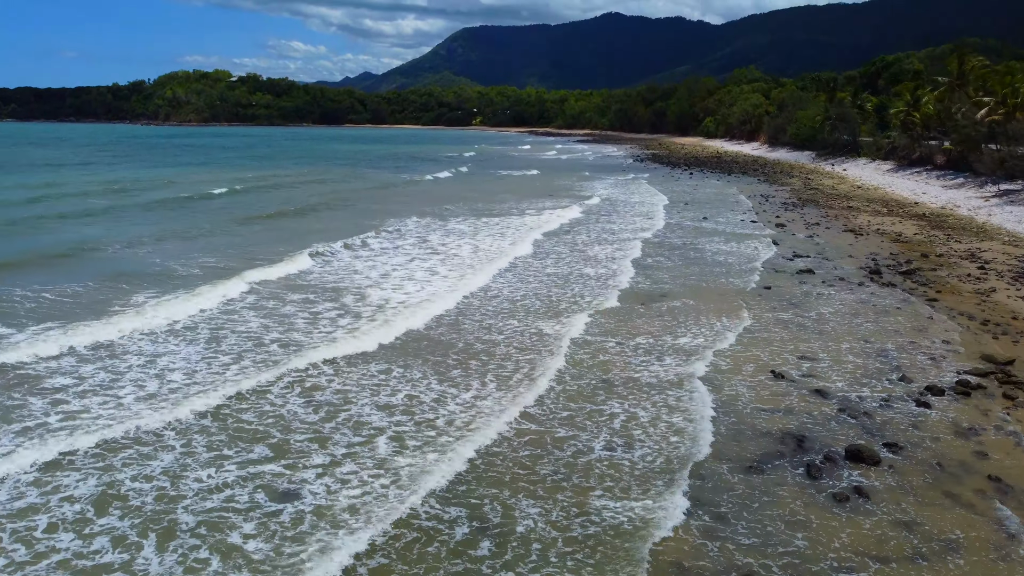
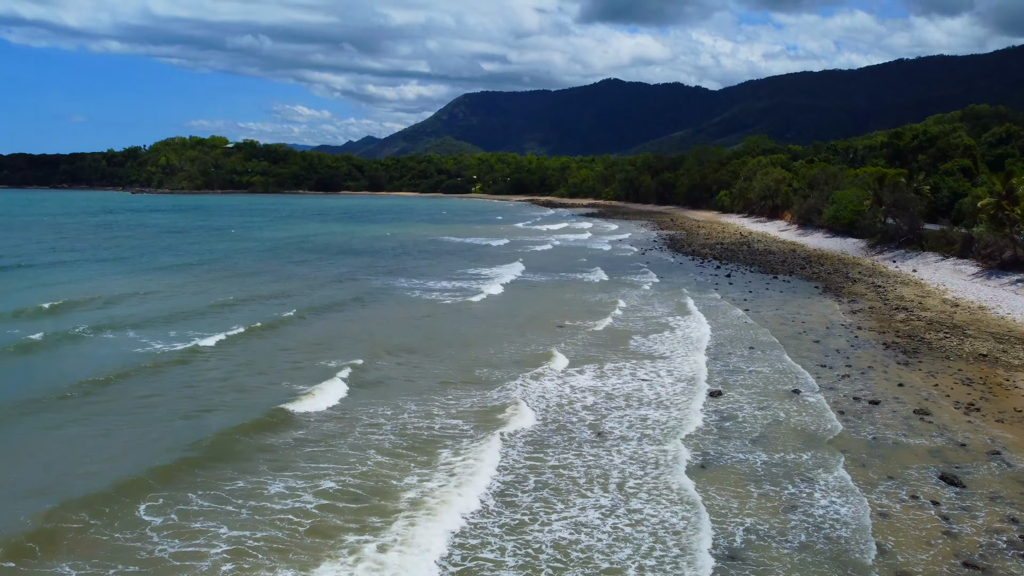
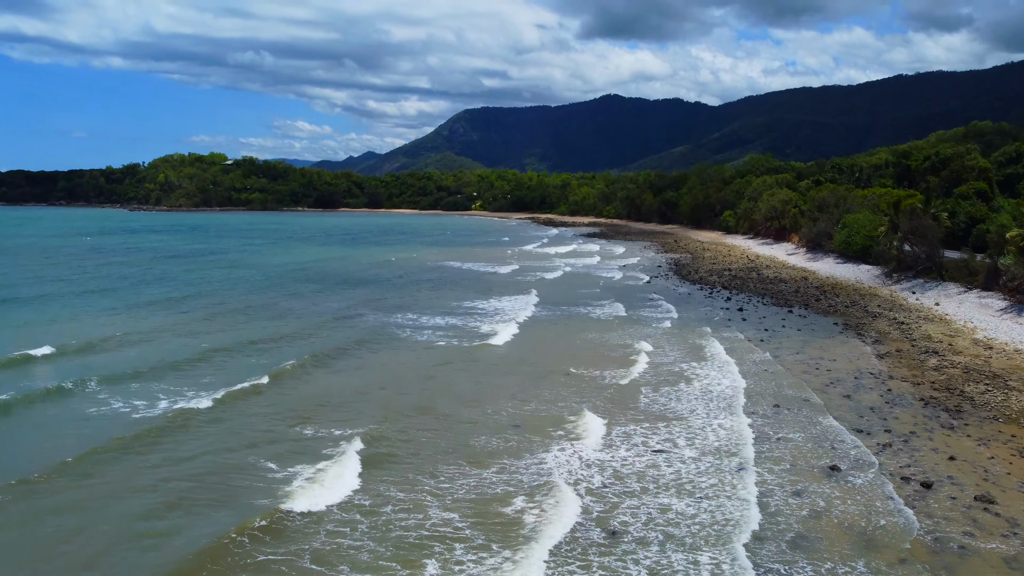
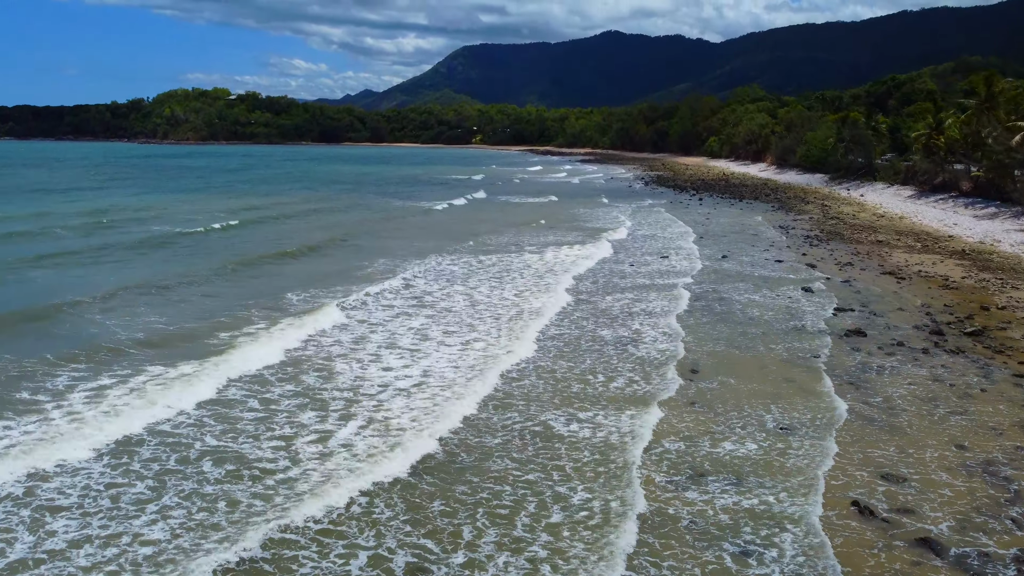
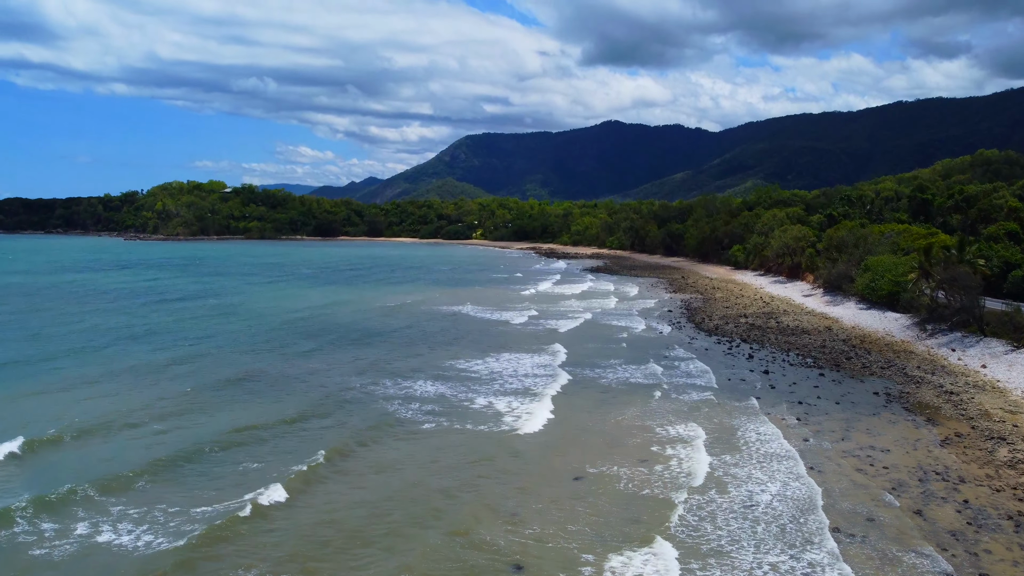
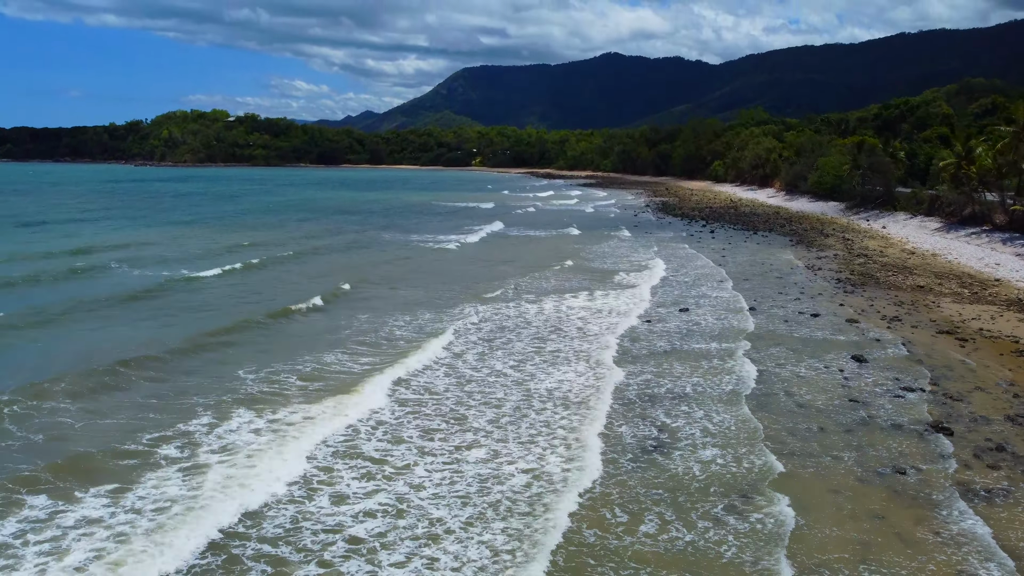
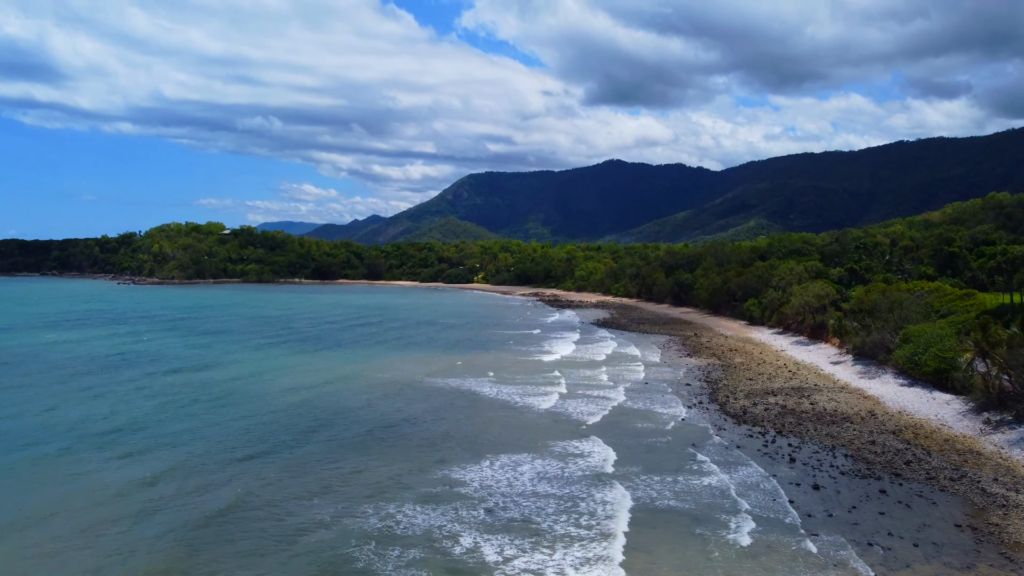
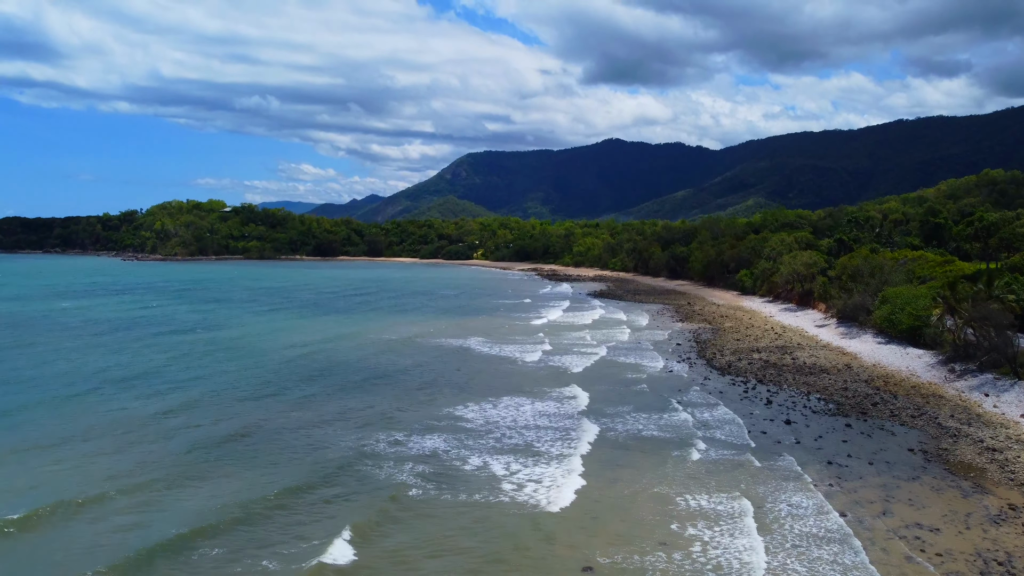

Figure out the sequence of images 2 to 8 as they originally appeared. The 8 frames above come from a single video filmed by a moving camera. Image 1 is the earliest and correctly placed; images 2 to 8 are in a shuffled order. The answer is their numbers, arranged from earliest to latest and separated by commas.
4, 6, 2, 3, 5, 8, 7
